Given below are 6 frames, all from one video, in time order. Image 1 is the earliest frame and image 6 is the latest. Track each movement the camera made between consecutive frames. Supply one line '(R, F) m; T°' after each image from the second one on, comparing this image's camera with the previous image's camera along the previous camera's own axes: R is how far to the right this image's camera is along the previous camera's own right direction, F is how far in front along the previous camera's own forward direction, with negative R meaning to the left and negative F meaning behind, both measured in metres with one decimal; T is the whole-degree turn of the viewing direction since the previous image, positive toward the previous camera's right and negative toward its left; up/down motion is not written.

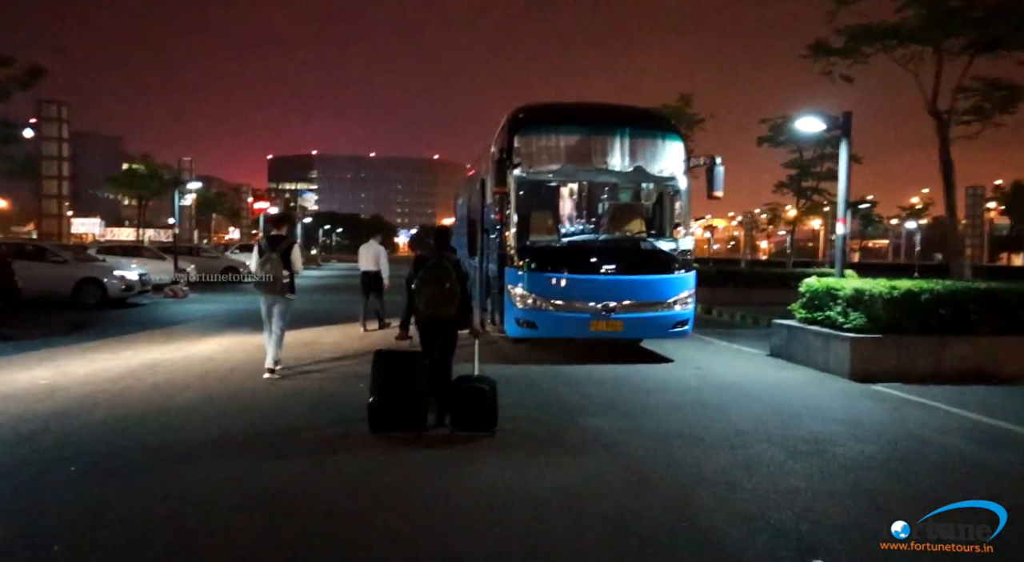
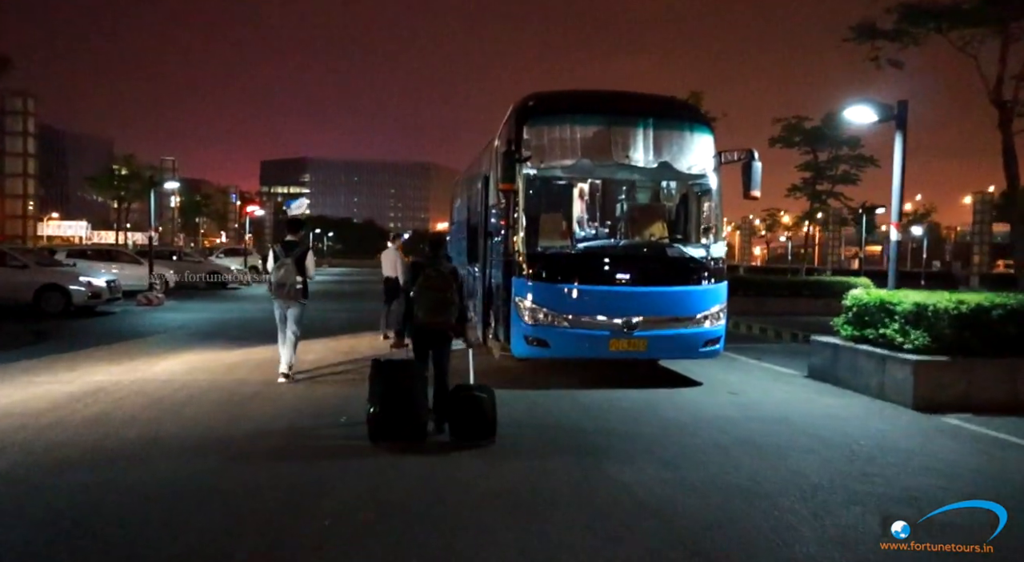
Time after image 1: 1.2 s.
(-0.2, +1.3) m; +1°
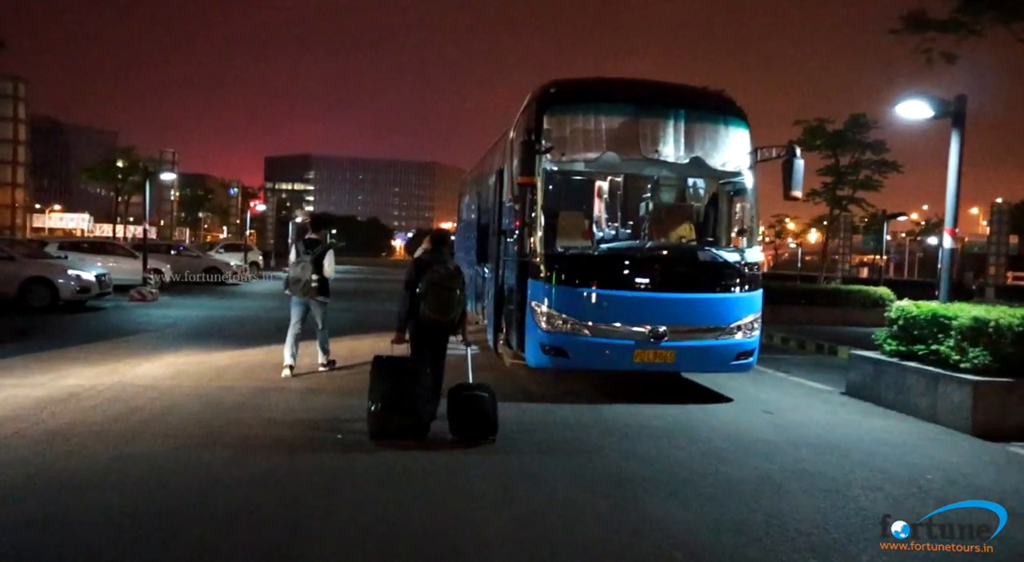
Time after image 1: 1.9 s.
(-0.2, +0.8) m; 0°
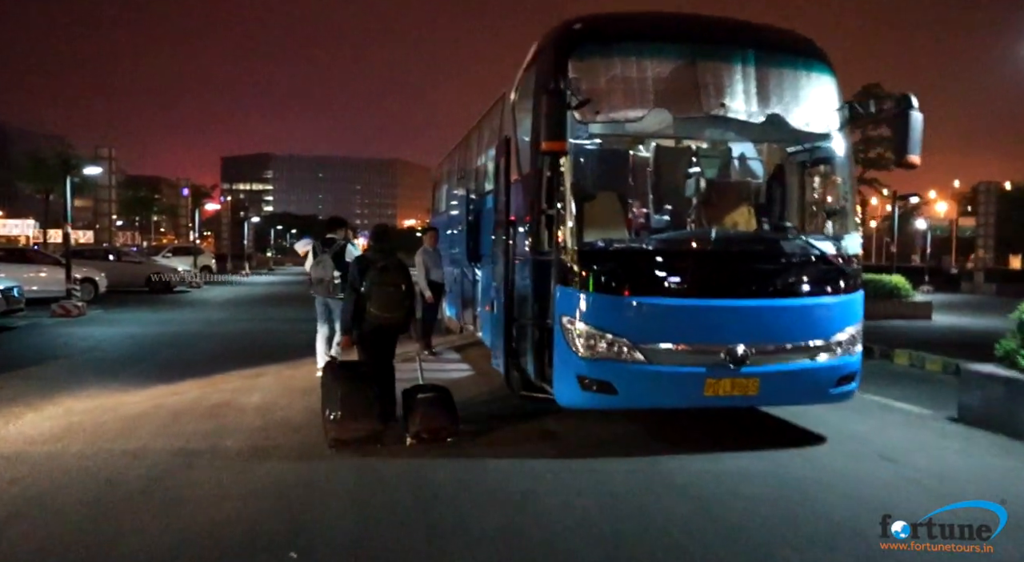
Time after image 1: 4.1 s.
(-0.5, +2.3) m; +3°
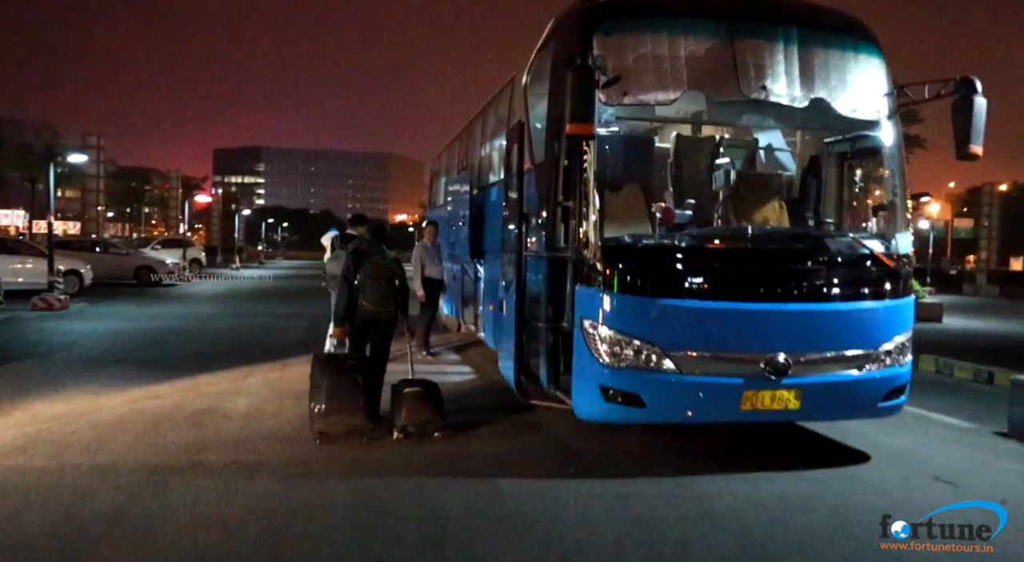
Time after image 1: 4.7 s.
(-0.2, +0.6) m; +1°
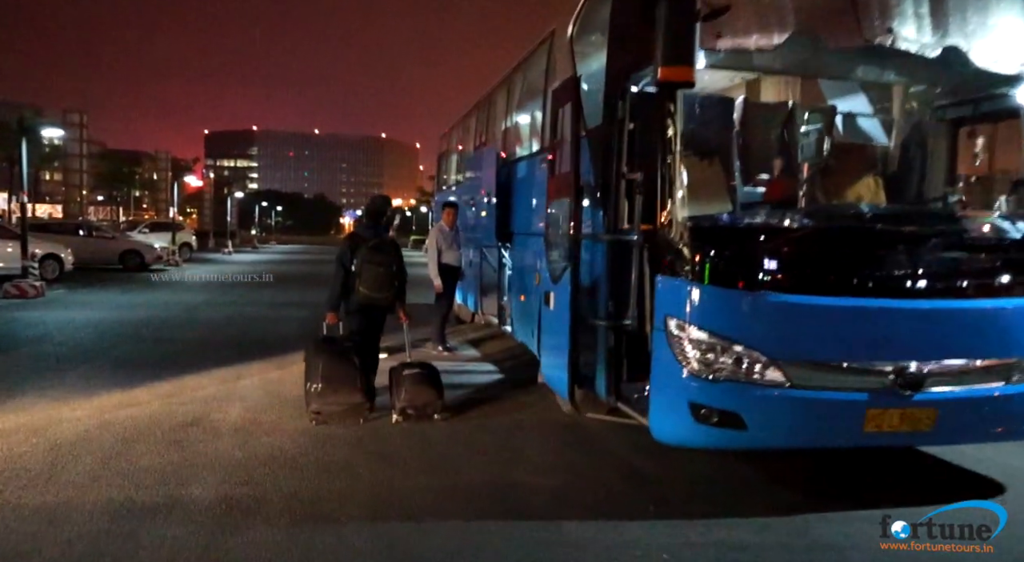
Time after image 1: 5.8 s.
(-0.4, +1.1) m; +1°
